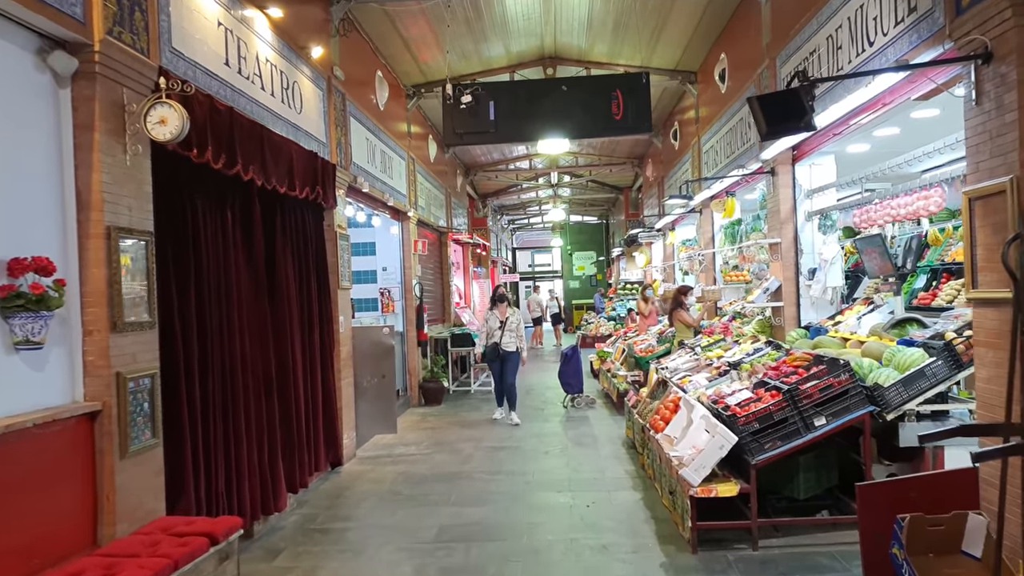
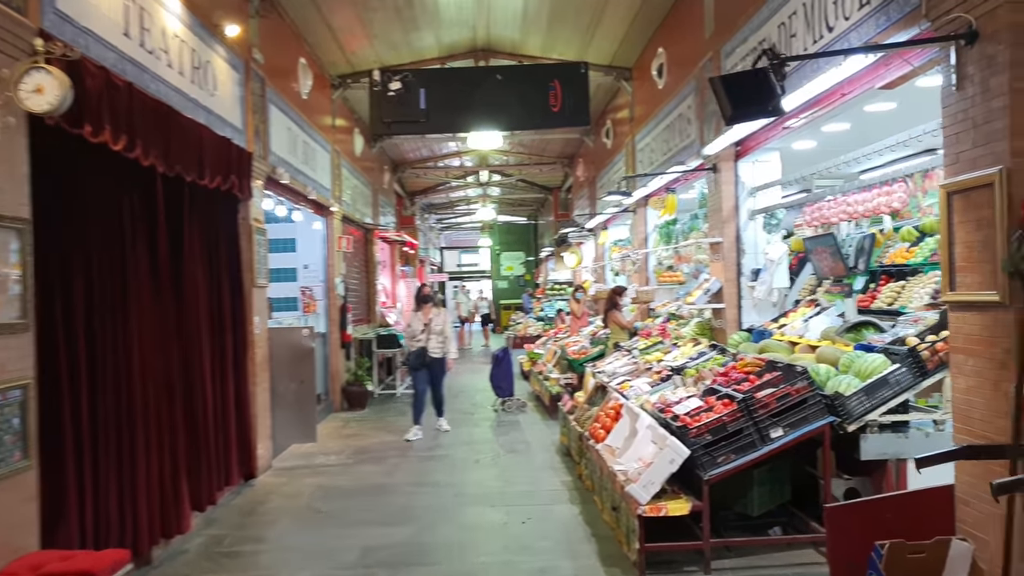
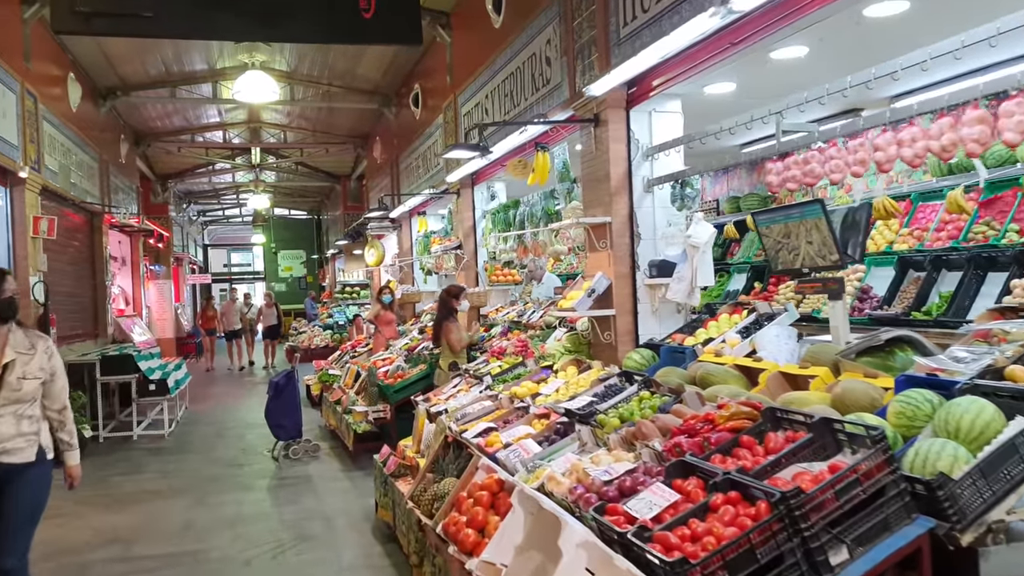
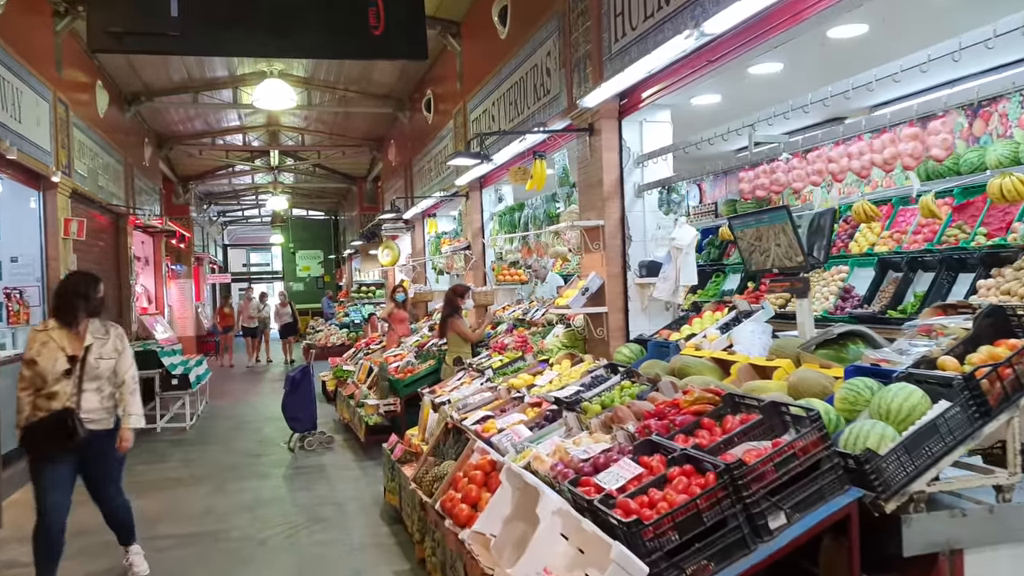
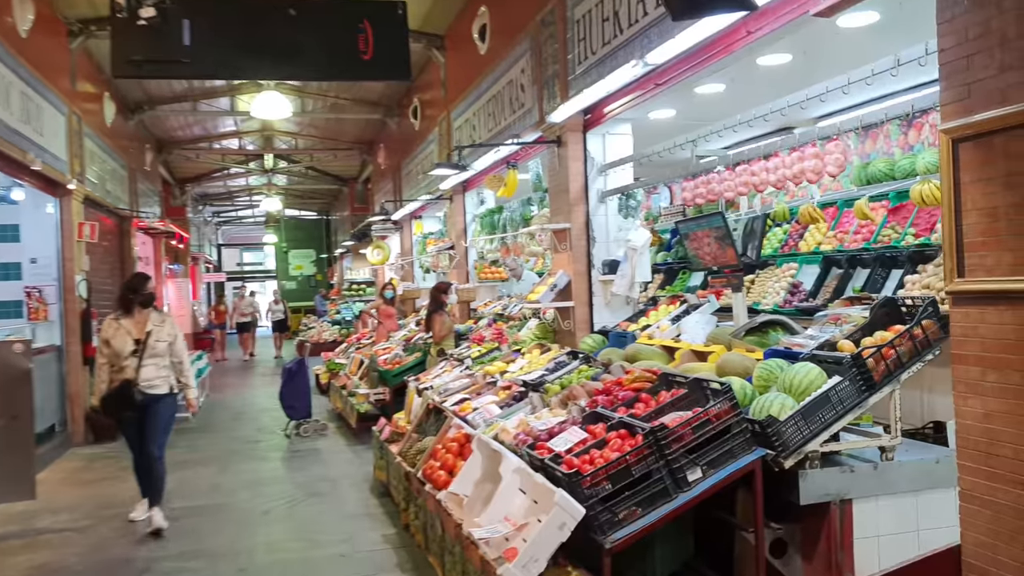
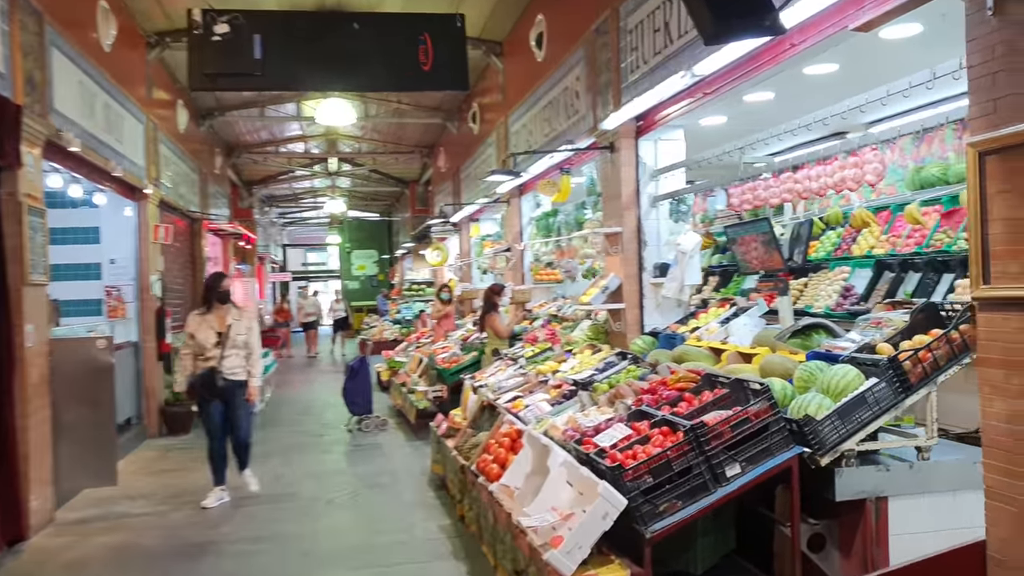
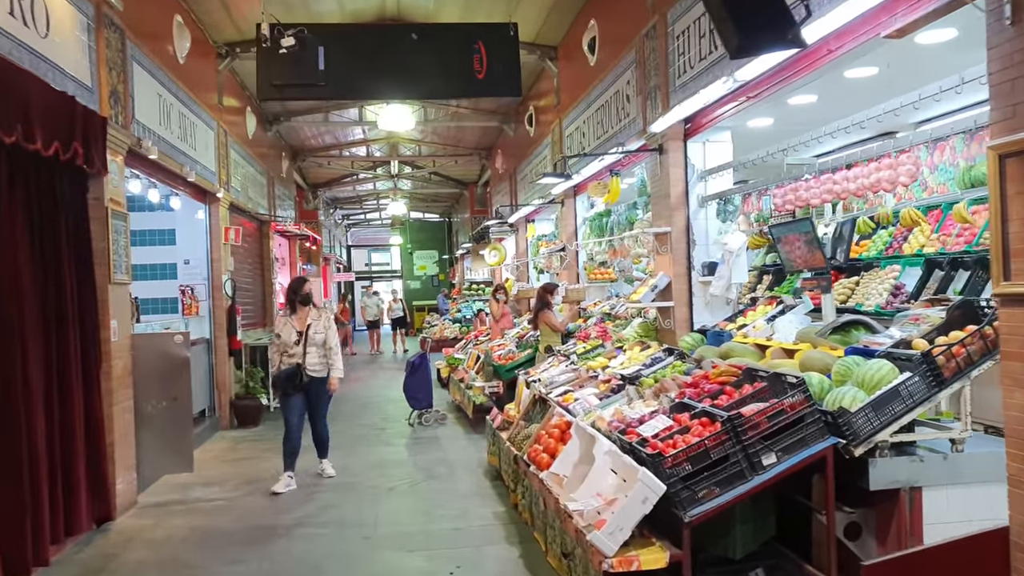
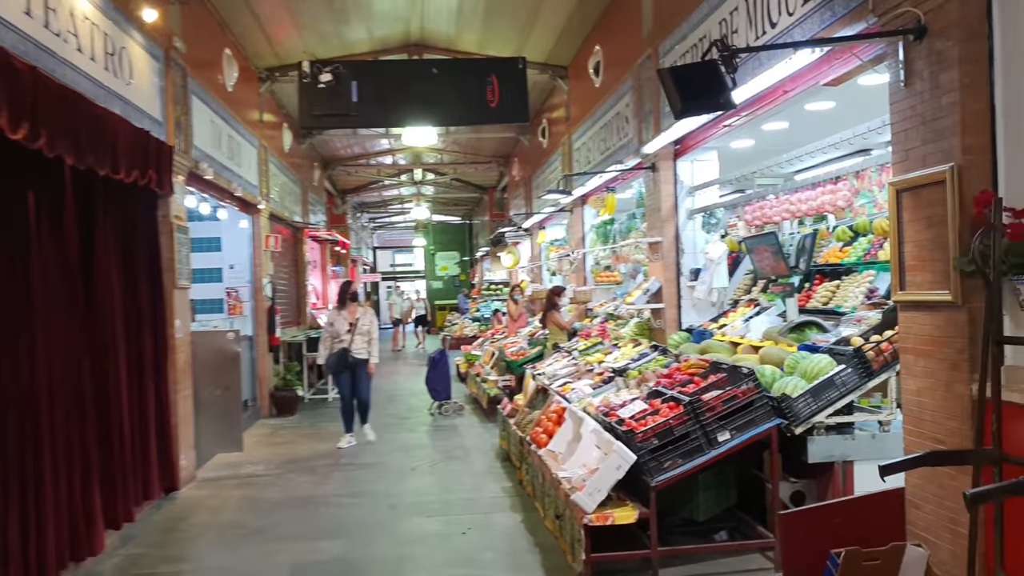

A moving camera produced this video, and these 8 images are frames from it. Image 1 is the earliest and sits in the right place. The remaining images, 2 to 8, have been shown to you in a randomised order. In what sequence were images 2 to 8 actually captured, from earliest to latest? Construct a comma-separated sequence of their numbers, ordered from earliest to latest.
2, 8, 7, 6, 5, 4, 3
